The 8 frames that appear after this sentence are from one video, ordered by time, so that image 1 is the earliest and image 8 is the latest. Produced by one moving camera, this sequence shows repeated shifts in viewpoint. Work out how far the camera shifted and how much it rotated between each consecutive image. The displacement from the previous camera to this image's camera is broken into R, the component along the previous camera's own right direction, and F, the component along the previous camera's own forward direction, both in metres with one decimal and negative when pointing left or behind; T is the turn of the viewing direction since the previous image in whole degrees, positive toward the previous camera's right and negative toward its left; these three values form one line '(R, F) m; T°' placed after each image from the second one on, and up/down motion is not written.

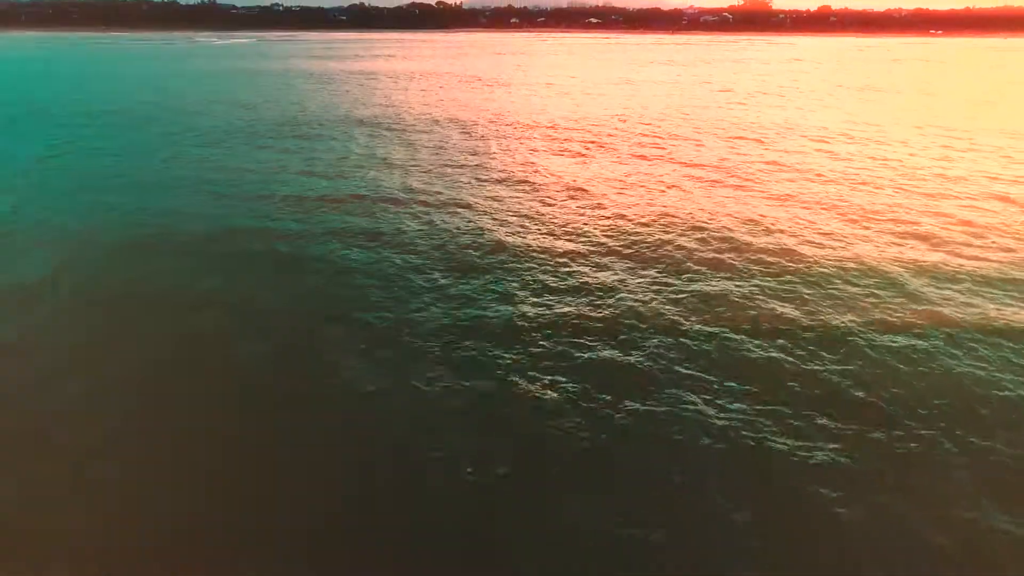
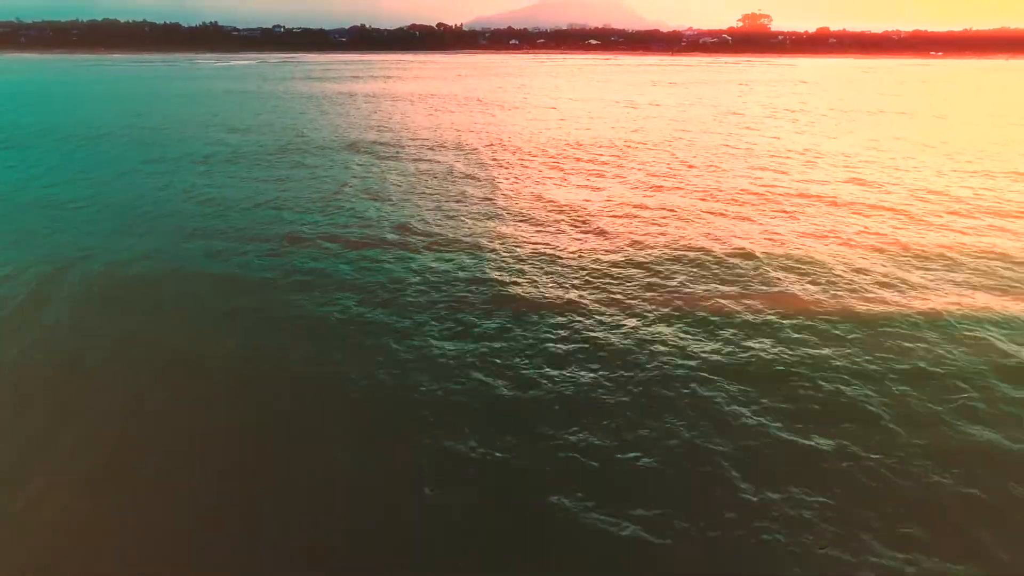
(-0.1, +0.9) m; 0°
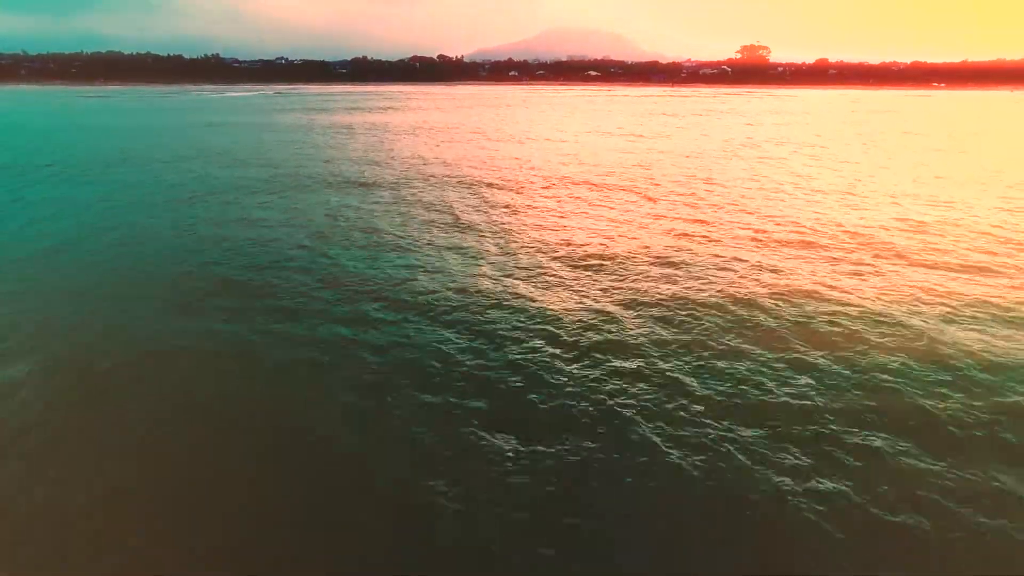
(-0.1, +1.7) m; 0°
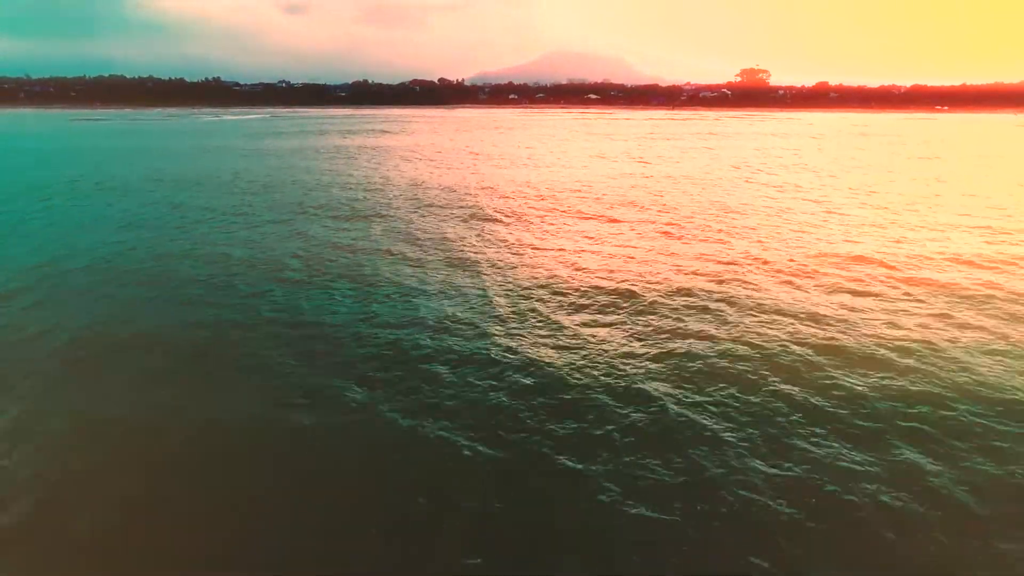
(-0.1, +1.7) m; 0°
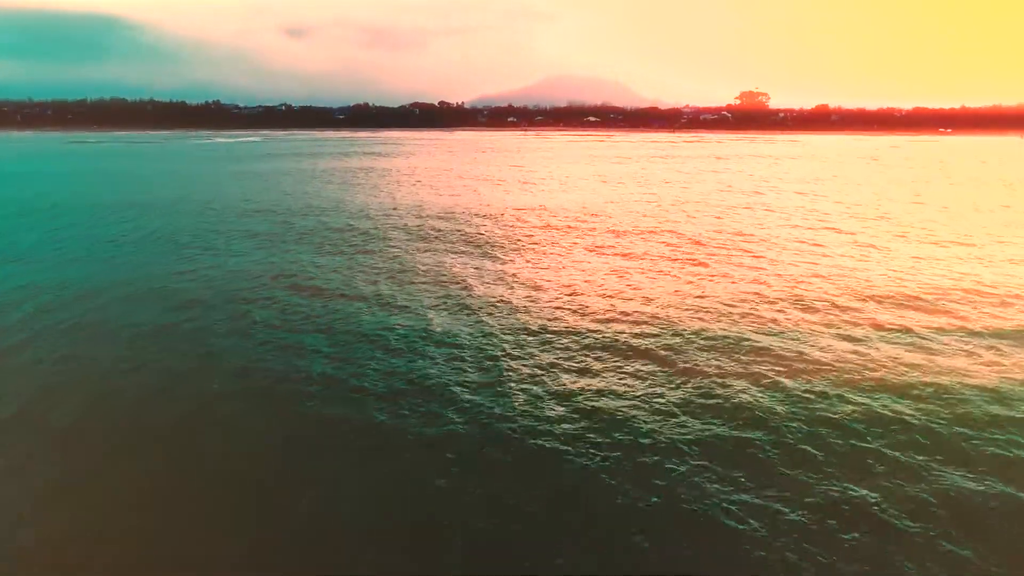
(-0.1, +2.3) m; 0°
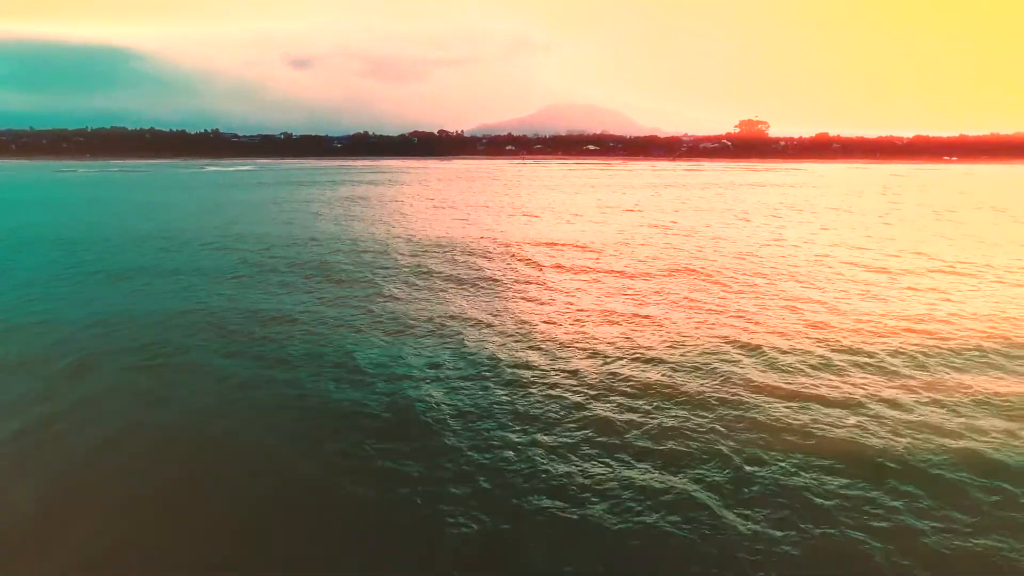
(-0.1, +3.2) m; 0°
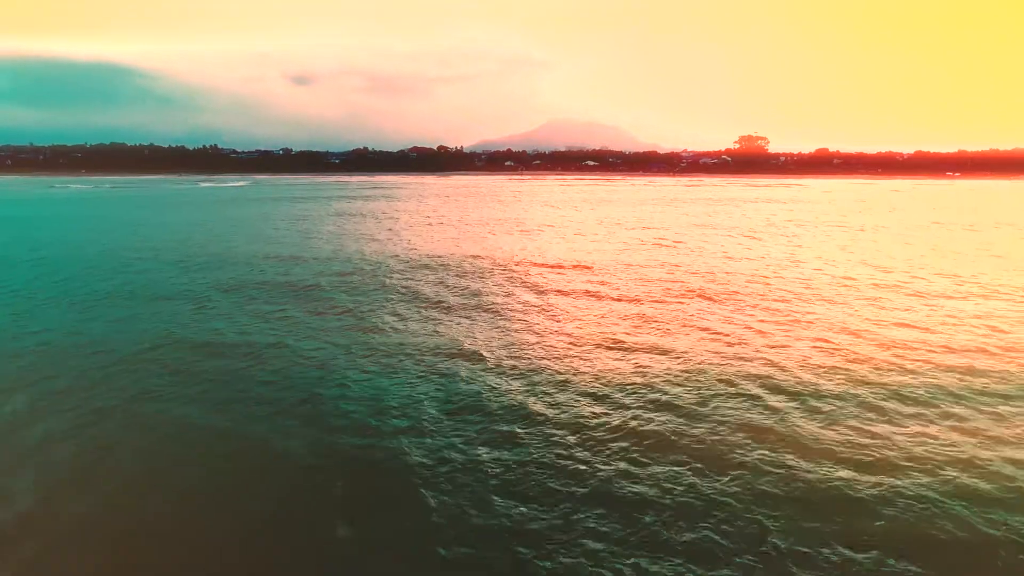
(0.0, +2.0) m; 0°
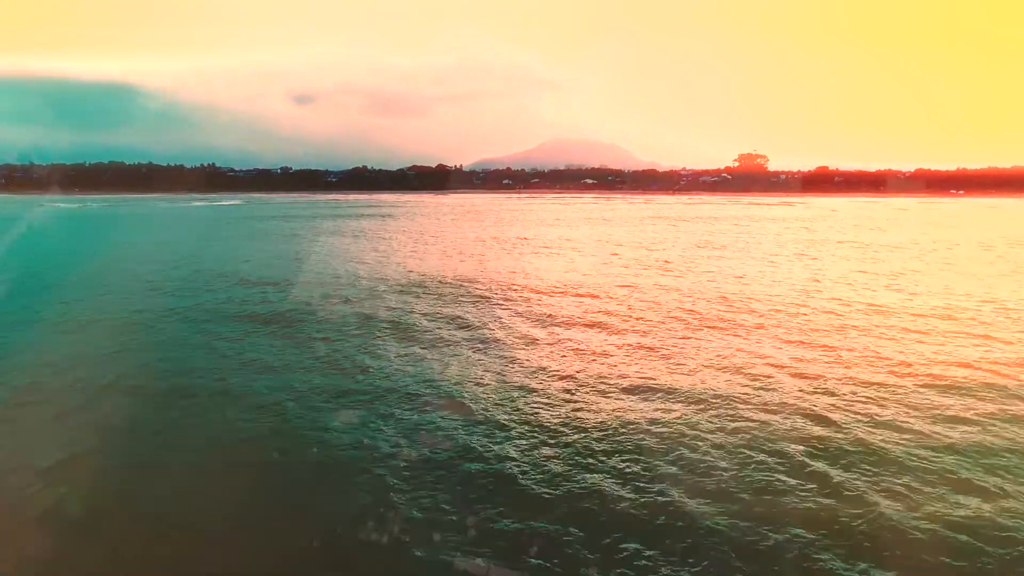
(0.0, +2.6) m; 0°
